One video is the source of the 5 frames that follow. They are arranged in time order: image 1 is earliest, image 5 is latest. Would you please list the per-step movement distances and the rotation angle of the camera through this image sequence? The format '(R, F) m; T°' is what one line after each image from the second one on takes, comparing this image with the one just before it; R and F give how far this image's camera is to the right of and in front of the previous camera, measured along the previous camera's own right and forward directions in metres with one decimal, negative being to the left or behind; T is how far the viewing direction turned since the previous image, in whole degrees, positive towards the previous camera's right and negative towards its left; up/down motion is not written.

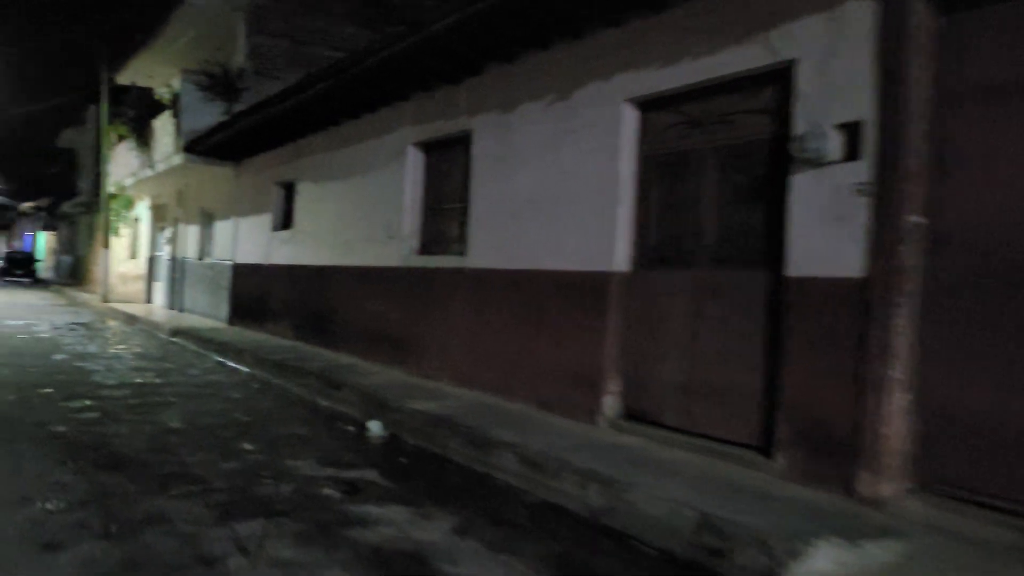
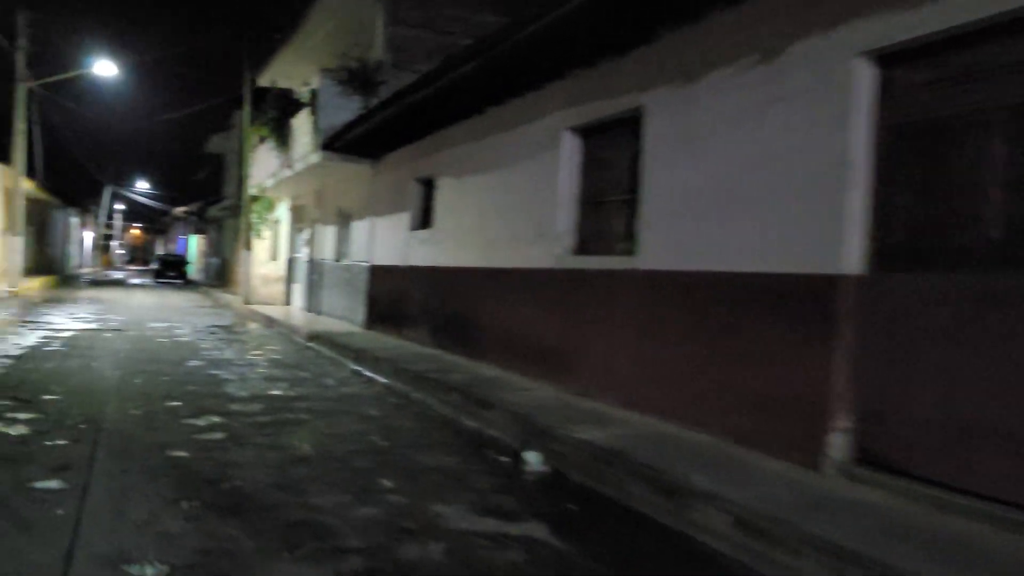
(-0.4, +1.1) m; -8°
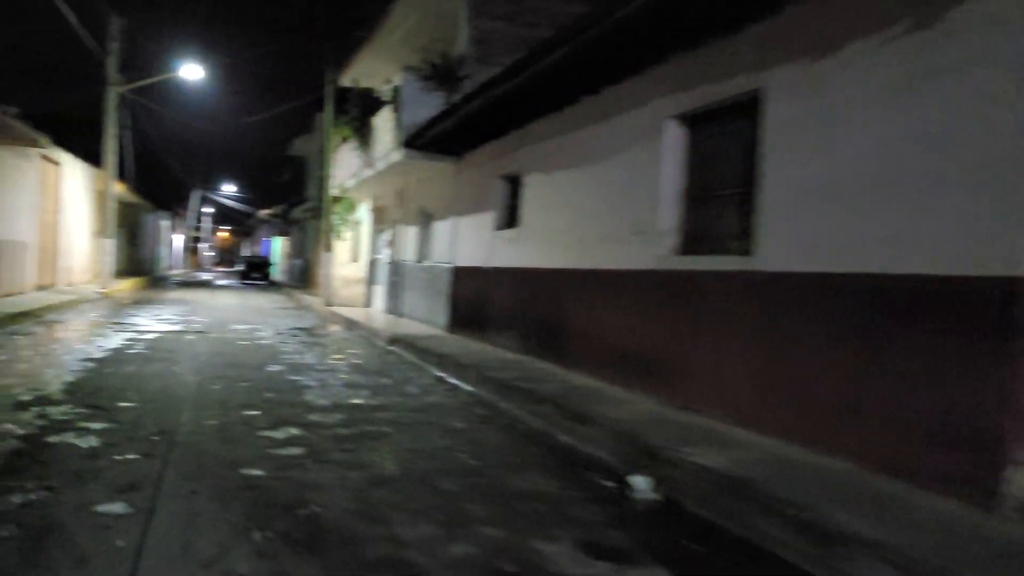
(-0.2, +0.6) m; -5°
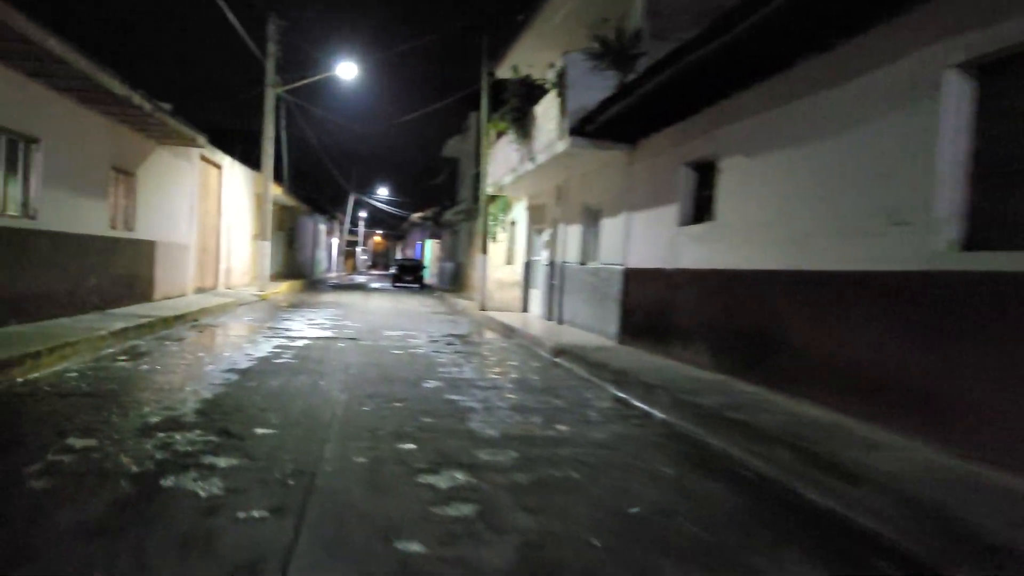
(-0.5, +1.4) m; -9°
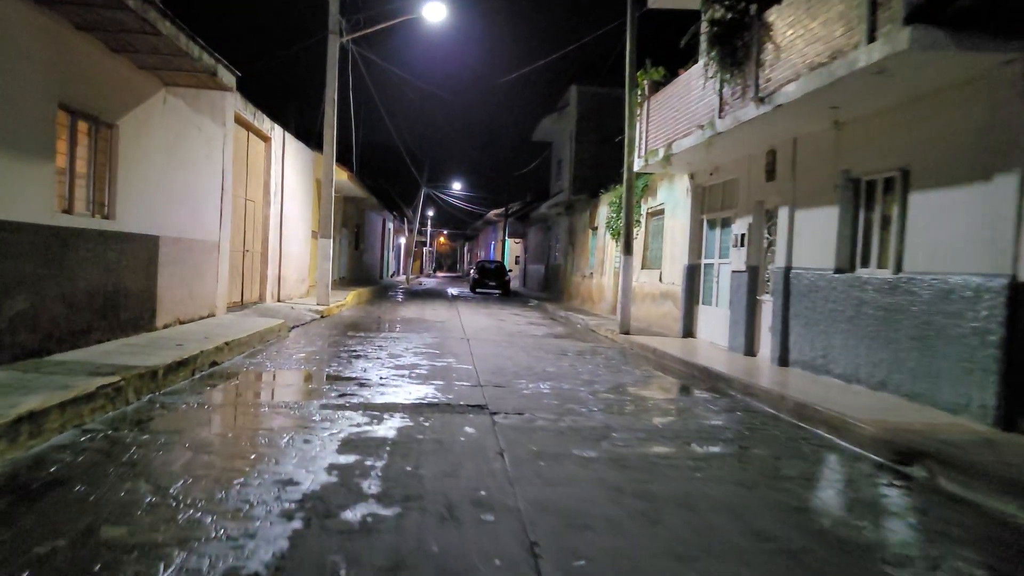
(-1.6, +5.8) m; -4°
